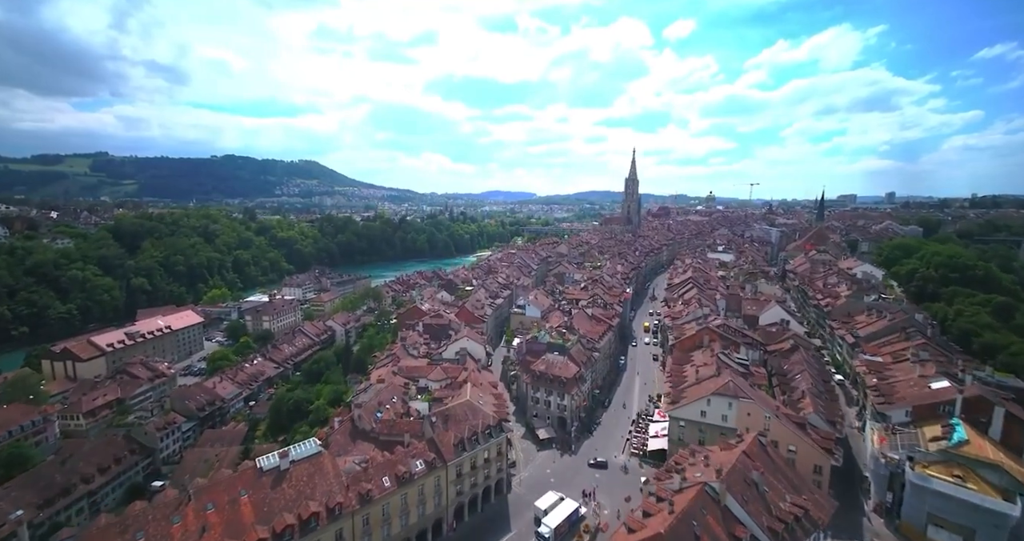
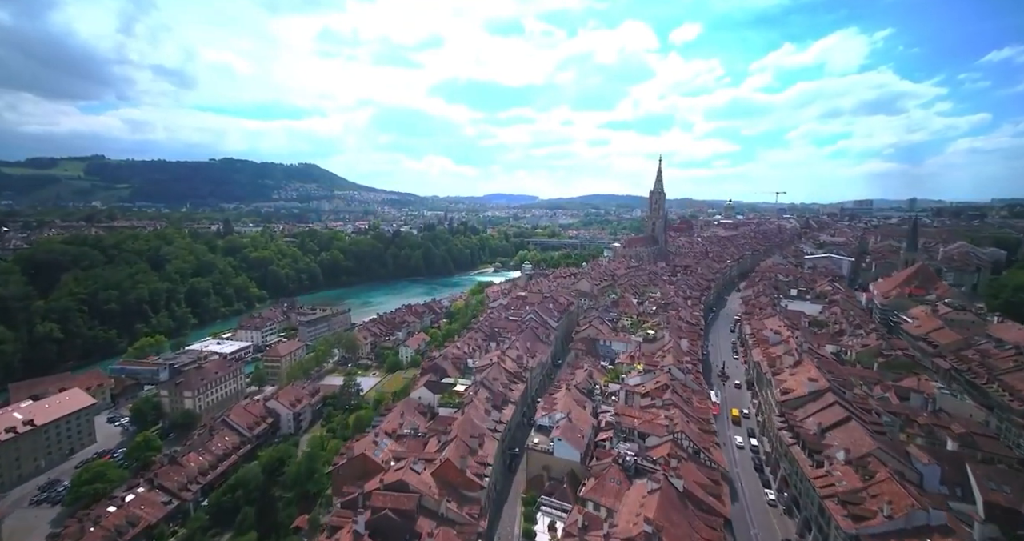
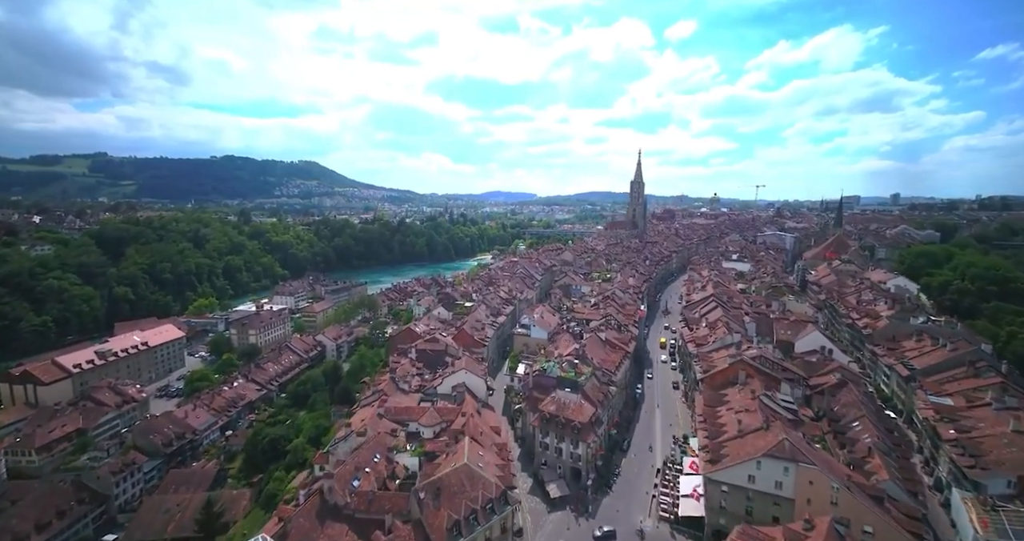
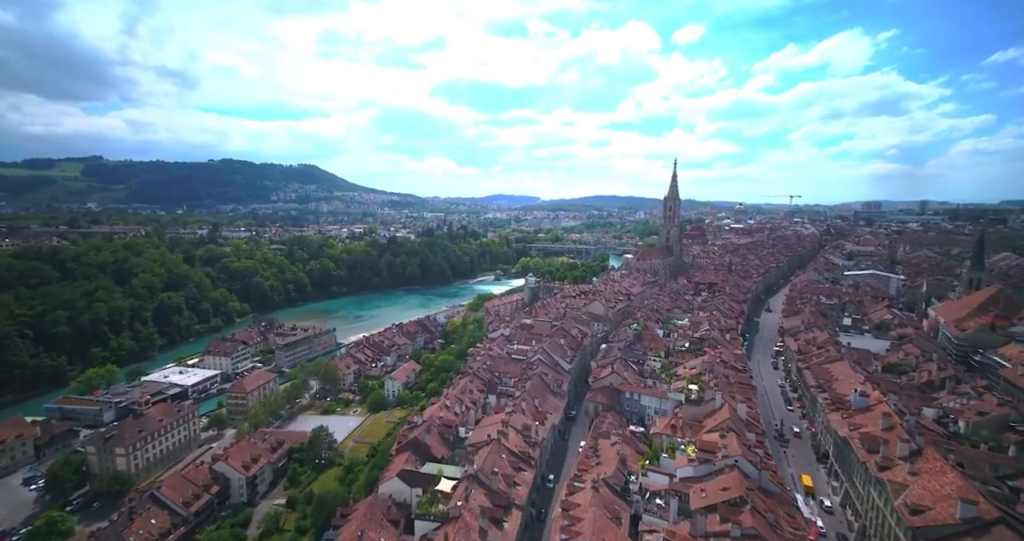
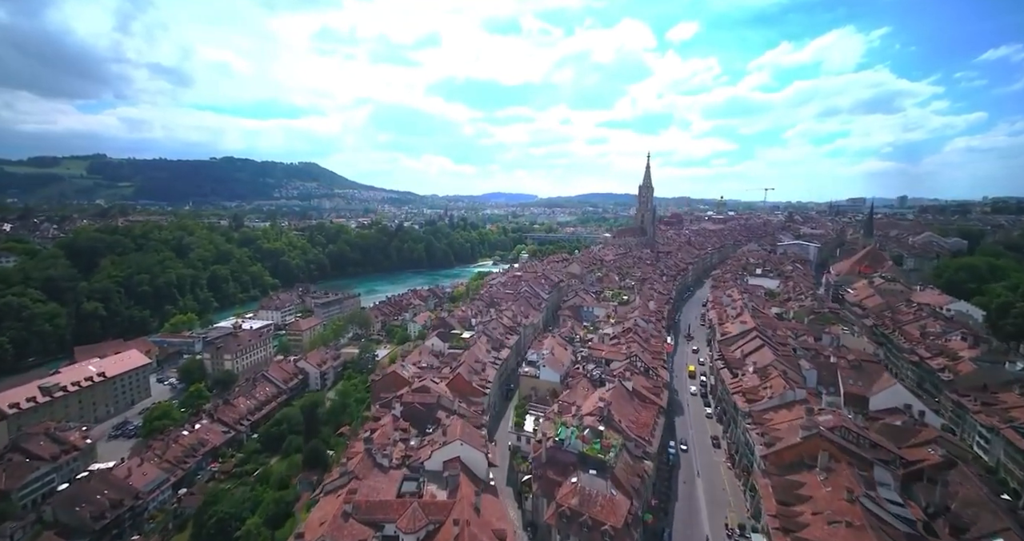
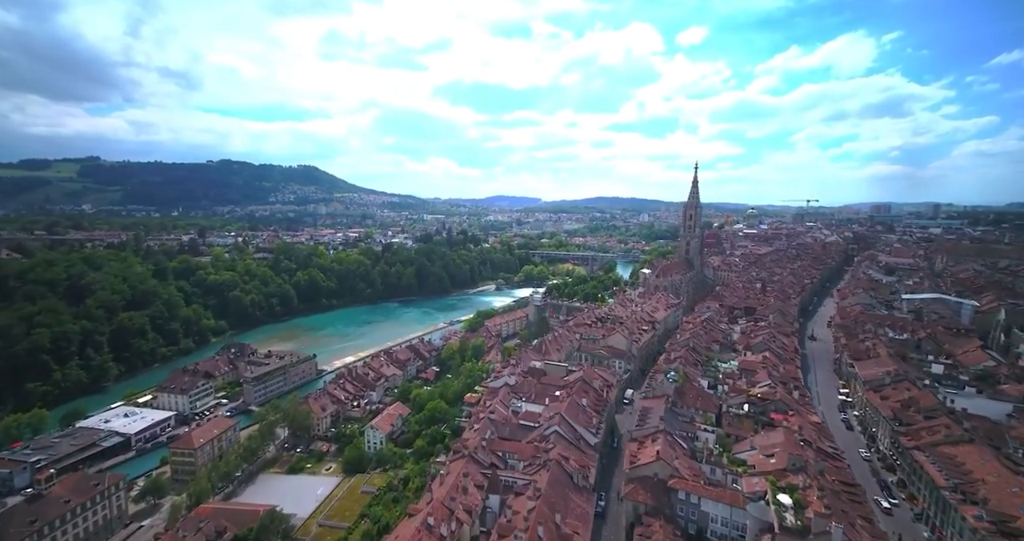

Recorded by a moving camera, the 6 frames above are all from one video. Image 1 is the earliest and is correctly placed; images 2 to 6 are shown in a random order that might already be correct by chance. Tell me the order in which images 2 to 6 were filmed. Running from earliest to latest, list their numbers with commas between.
3, 5, 2, 4, 6
